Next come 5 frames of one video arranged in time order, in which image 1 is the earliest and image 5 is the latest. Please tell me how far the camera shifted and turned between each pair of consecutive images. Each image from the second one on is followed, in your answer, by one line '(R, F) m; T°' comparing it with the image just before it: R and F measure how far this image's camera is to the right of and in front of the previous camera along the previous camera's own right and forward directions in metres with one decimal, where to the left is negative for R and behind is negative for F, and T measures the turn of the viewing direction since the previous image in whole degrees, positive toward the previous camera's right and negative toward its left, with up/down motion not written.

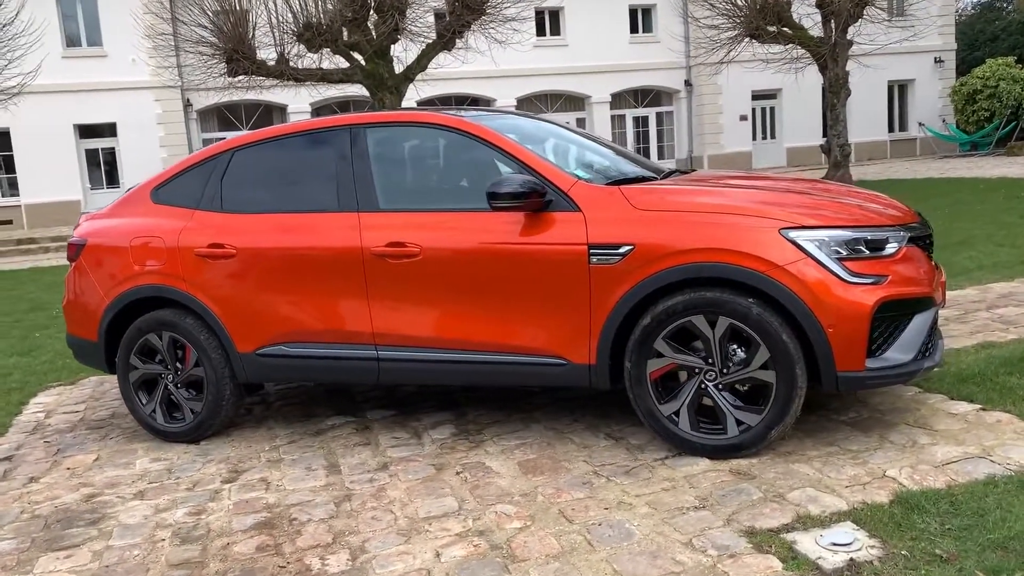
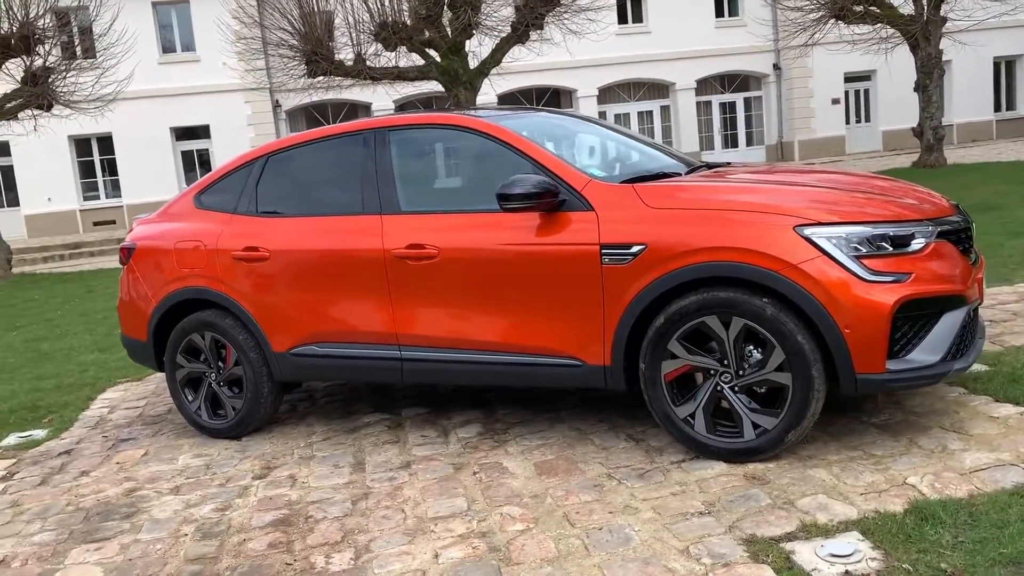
(+0.3, 0.0) m; -6°
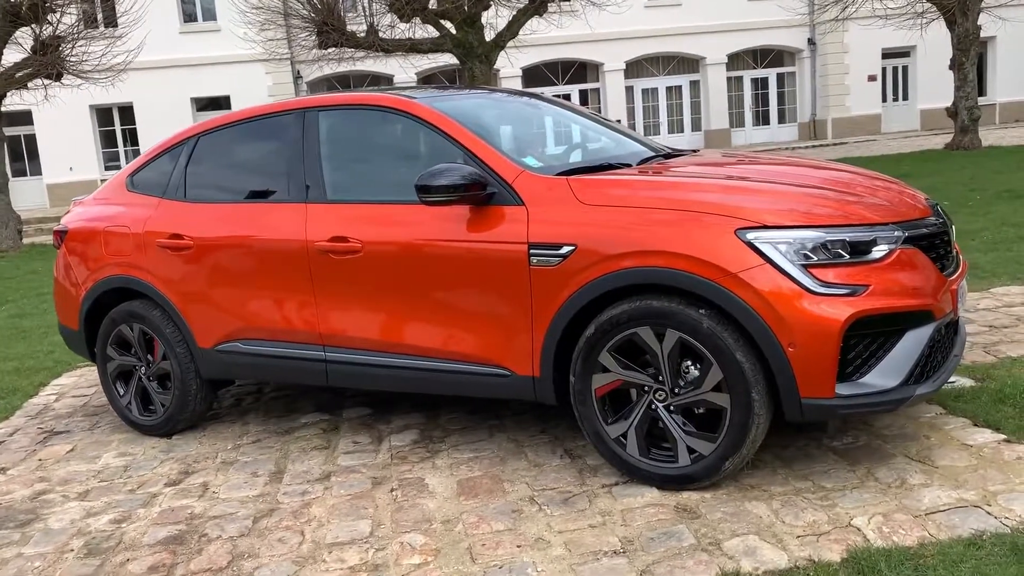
(+0.4, +0.3) m; -2°
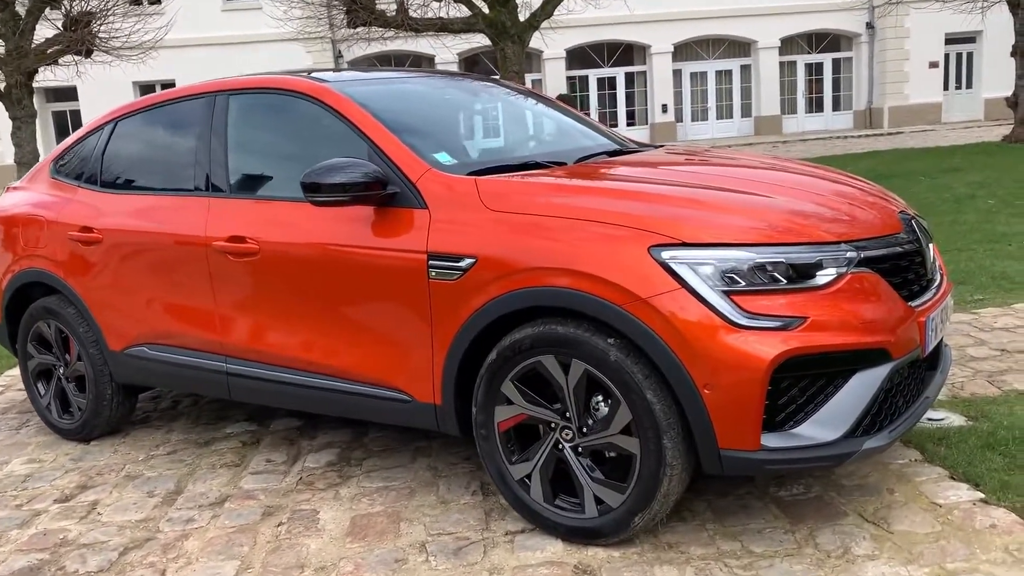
(+0.5, +0.4) m; -3°
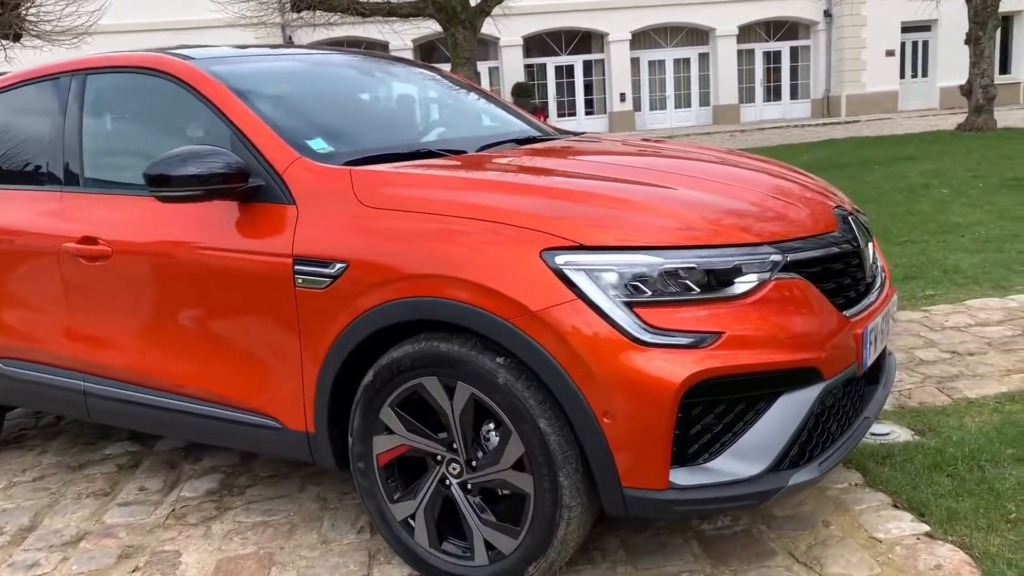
(+0.2, +0.4) m; +2°
